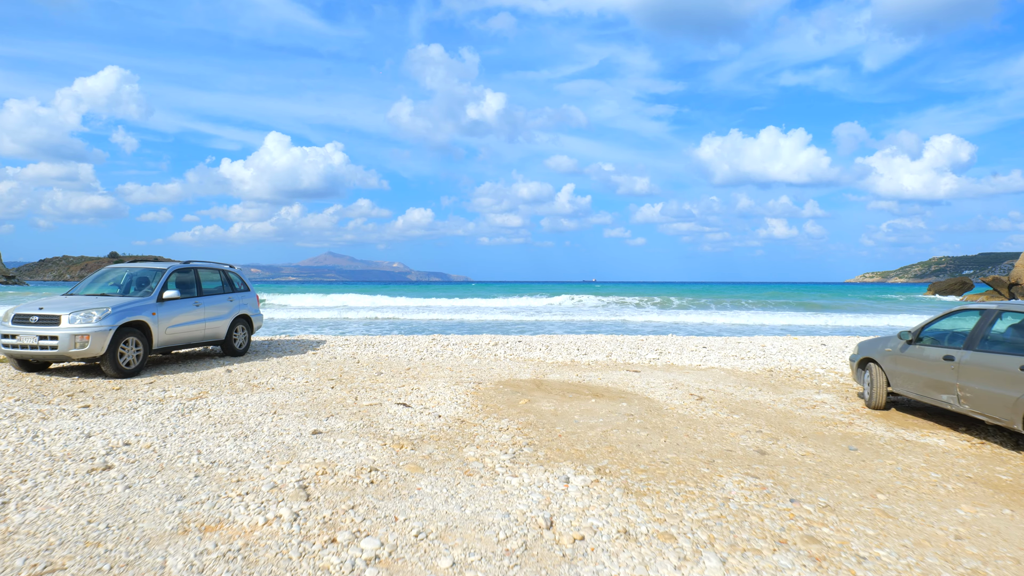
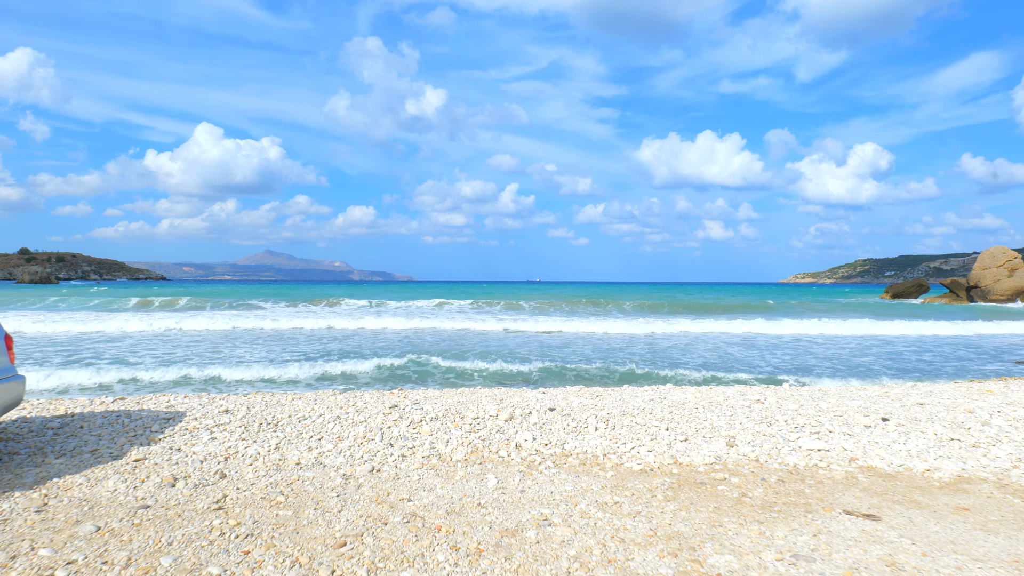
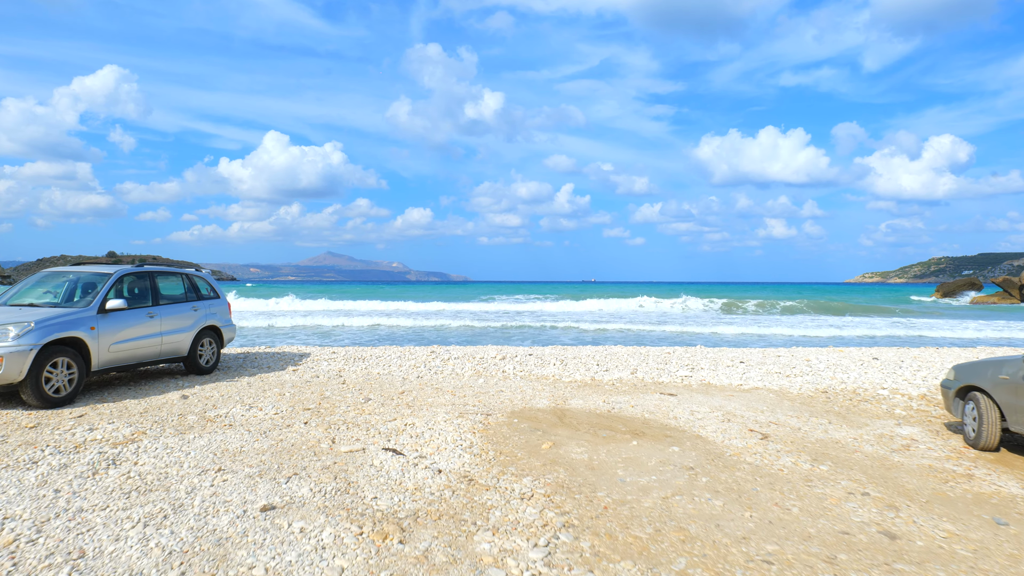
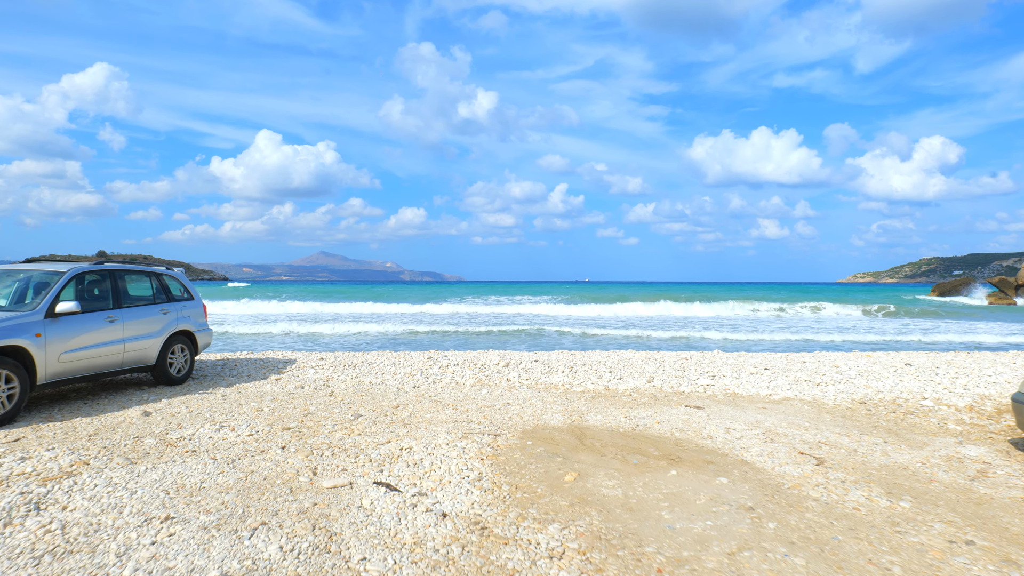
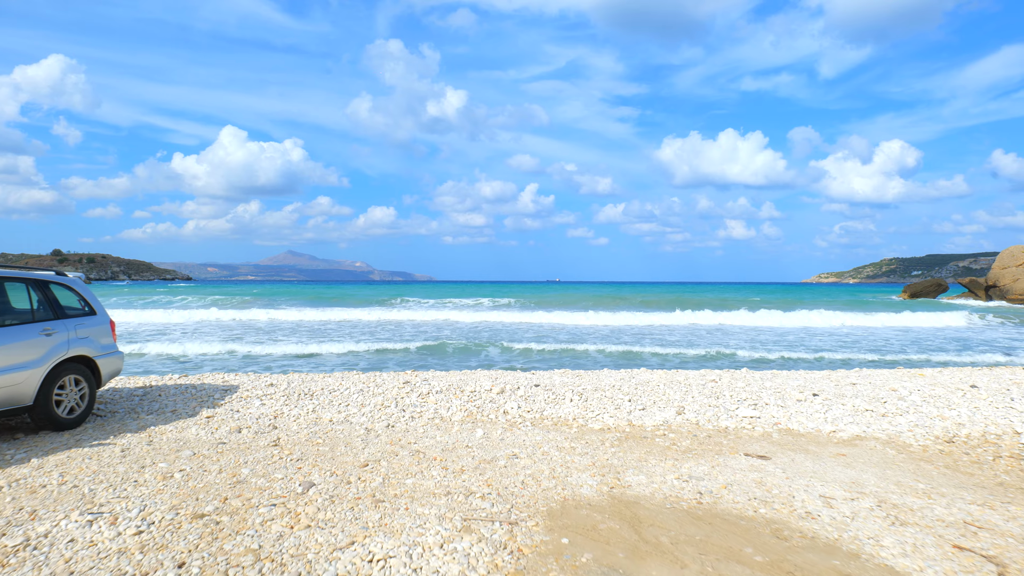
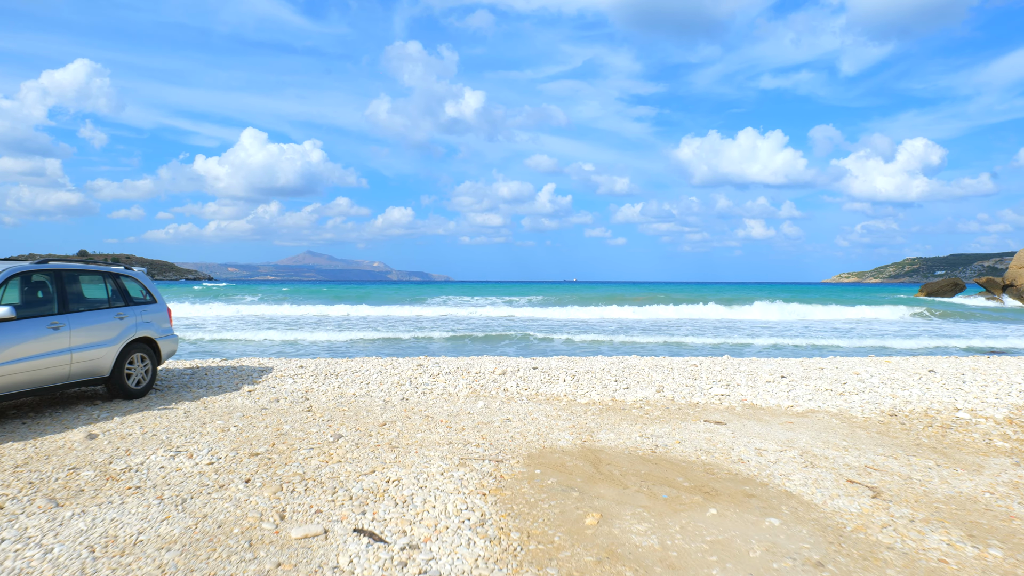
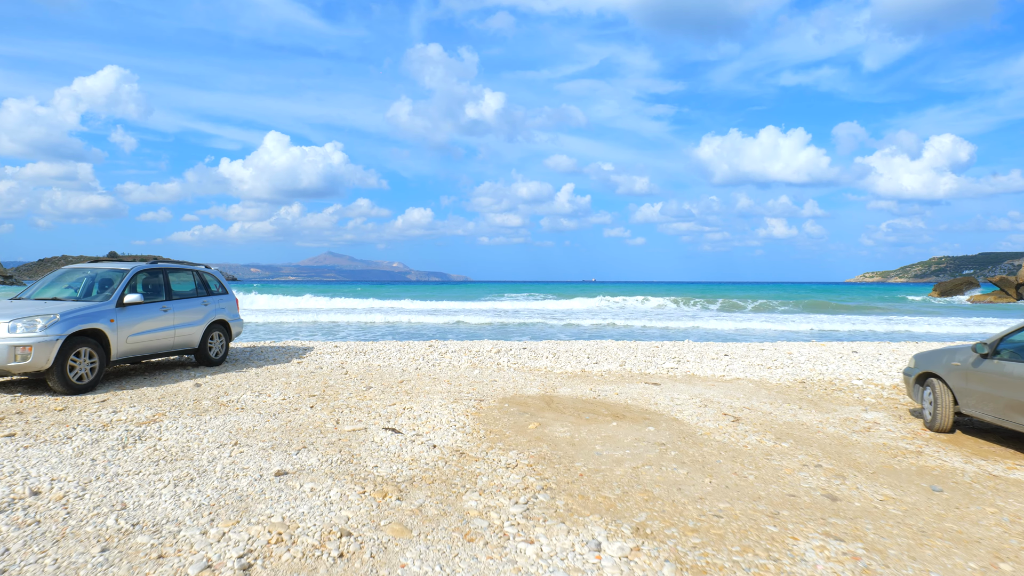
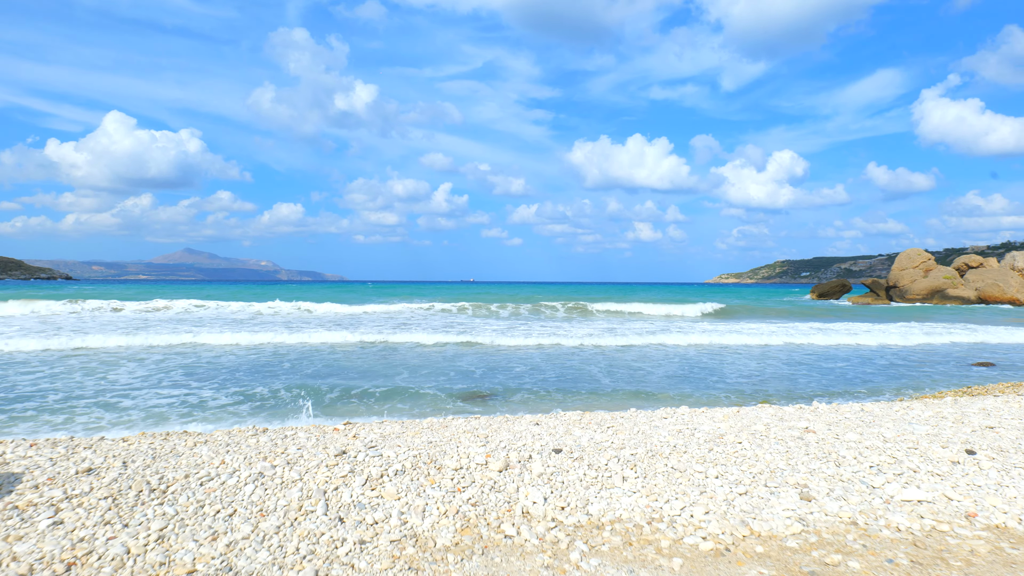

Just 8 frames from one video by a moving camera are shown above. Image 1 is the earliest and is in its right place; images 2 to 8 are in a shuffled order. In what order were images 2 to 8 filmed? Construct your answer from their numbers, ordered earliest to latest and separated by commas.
7, 3, 4, 6, 5, 2, 8
